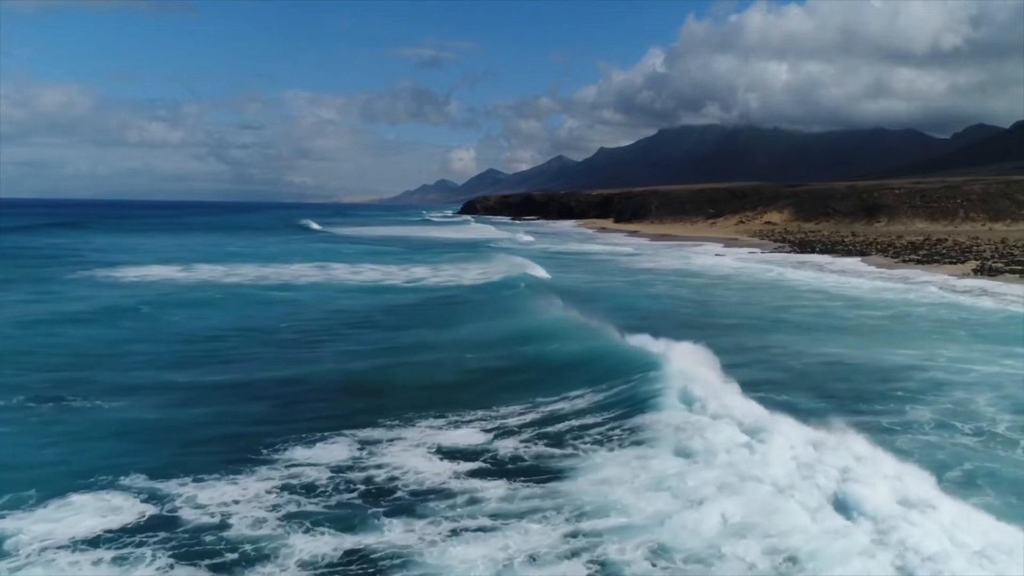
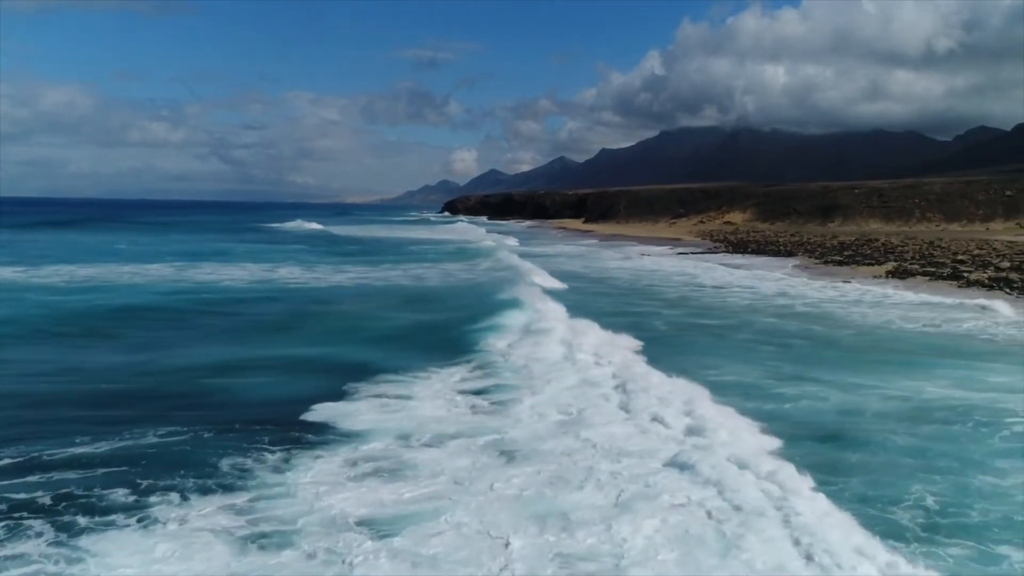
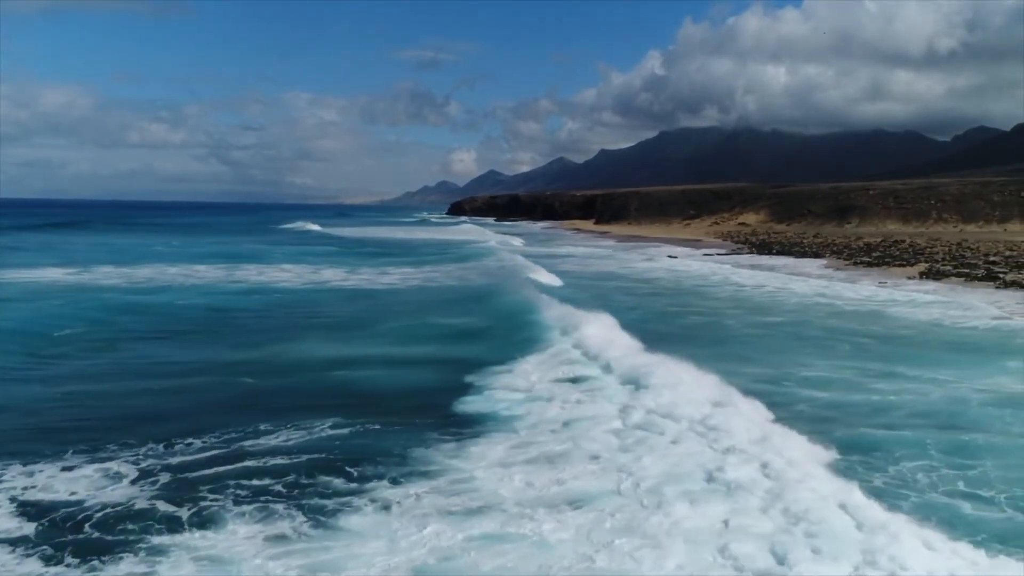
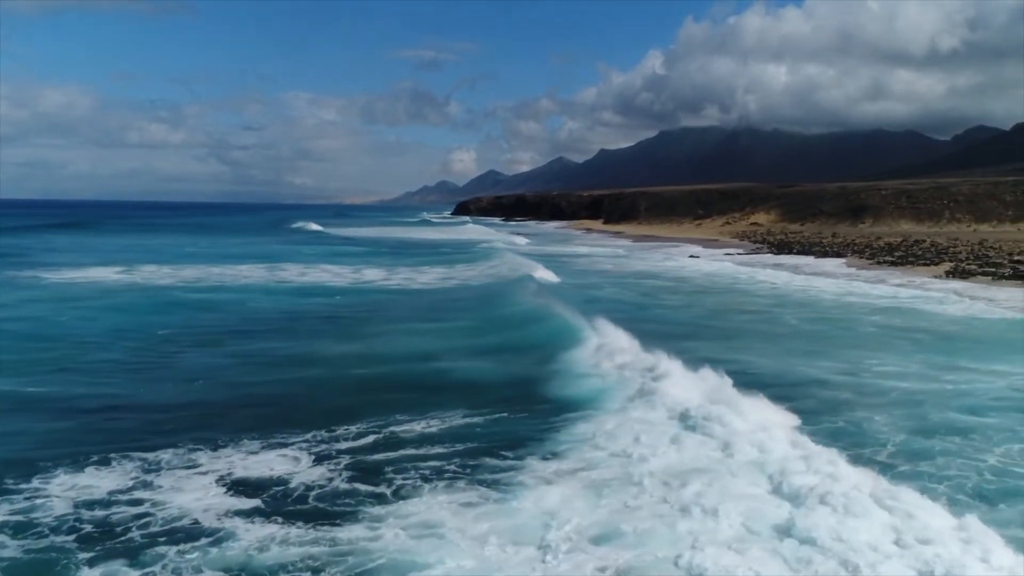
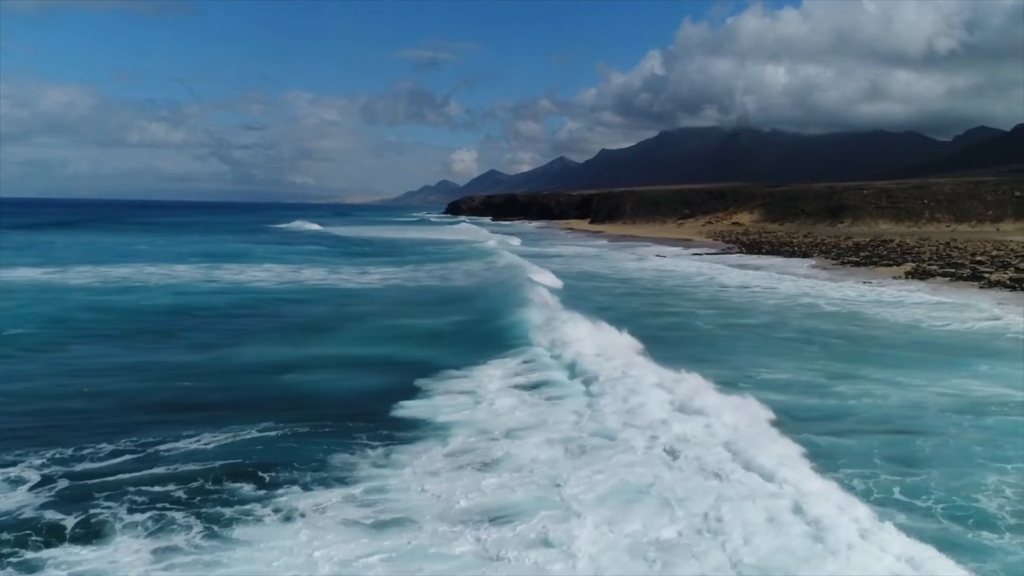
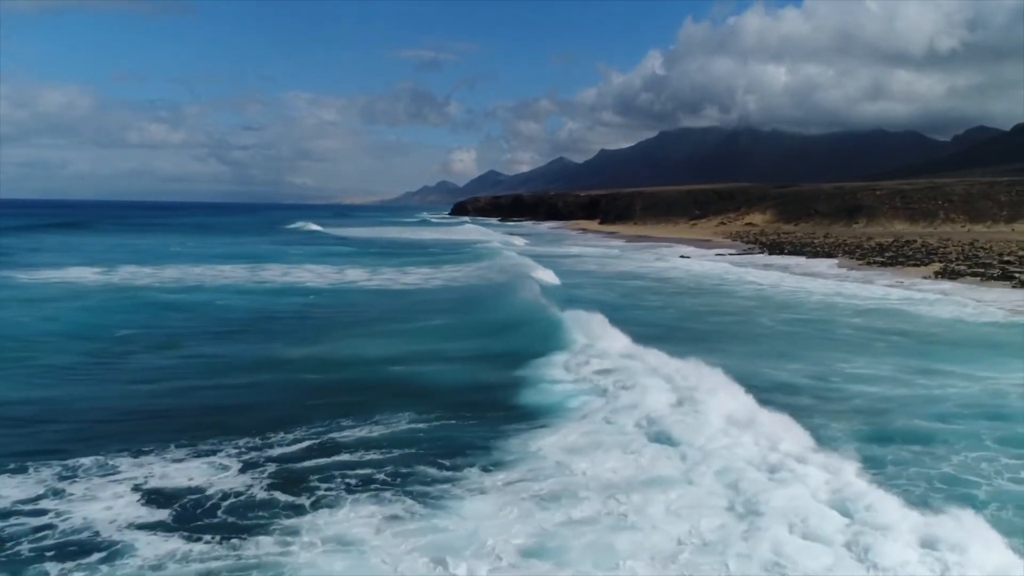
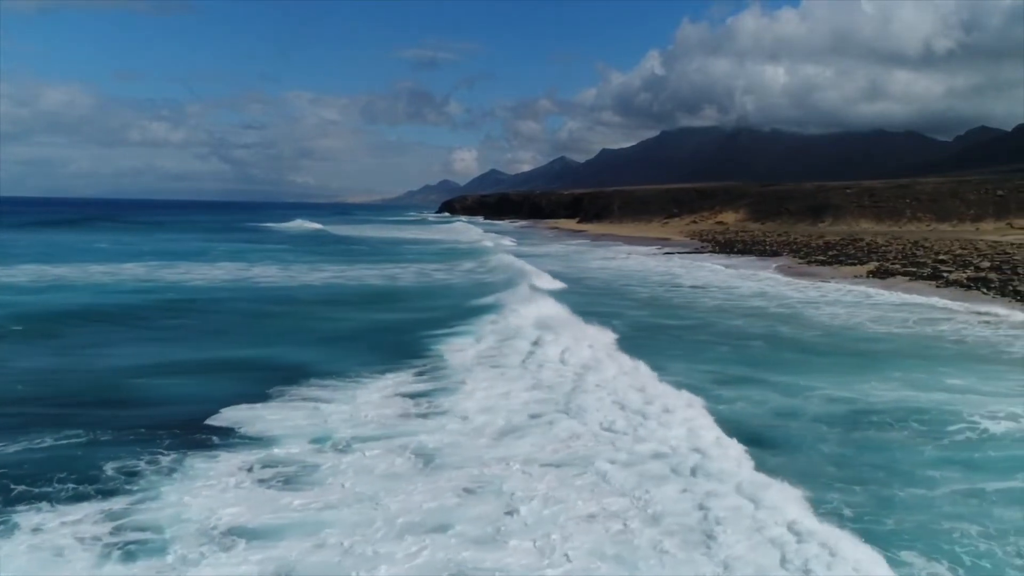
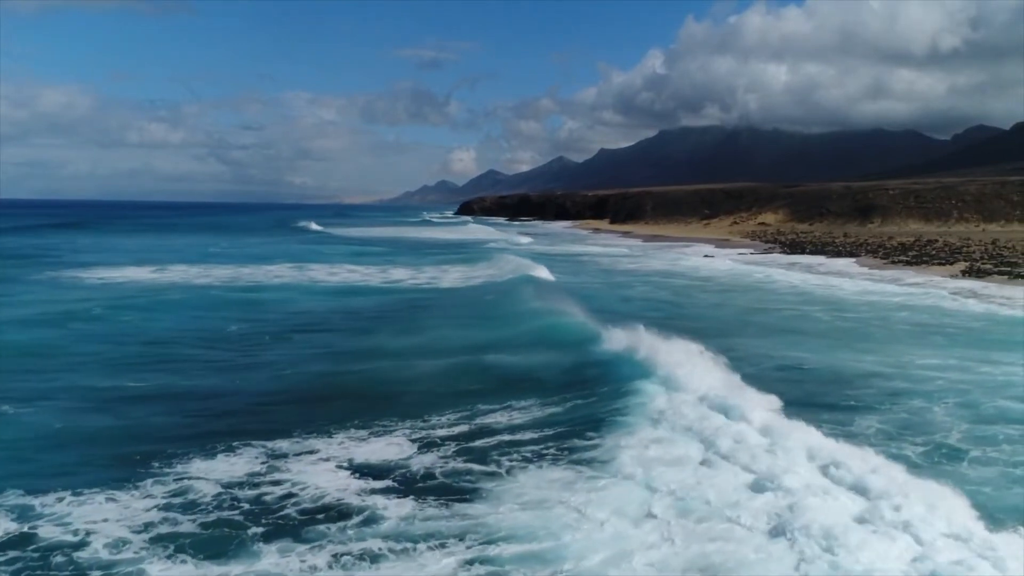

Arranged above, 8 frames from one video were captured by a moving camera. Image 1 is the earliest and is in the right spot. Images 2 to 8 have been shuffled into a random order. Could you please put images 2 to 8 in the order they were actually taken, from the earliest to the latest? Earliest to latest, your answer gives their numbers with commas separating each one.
8, 4, 6, 3, 5, 2, 7
